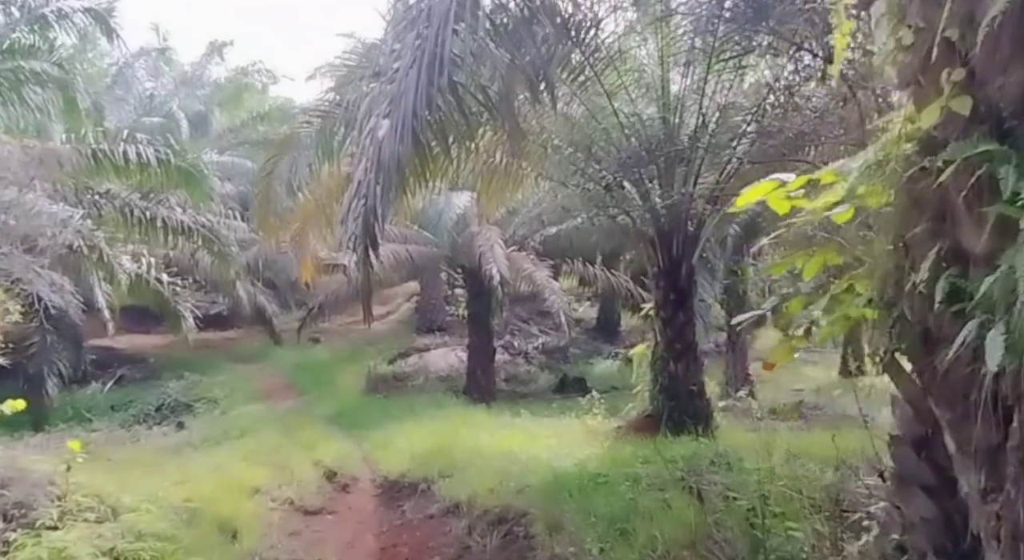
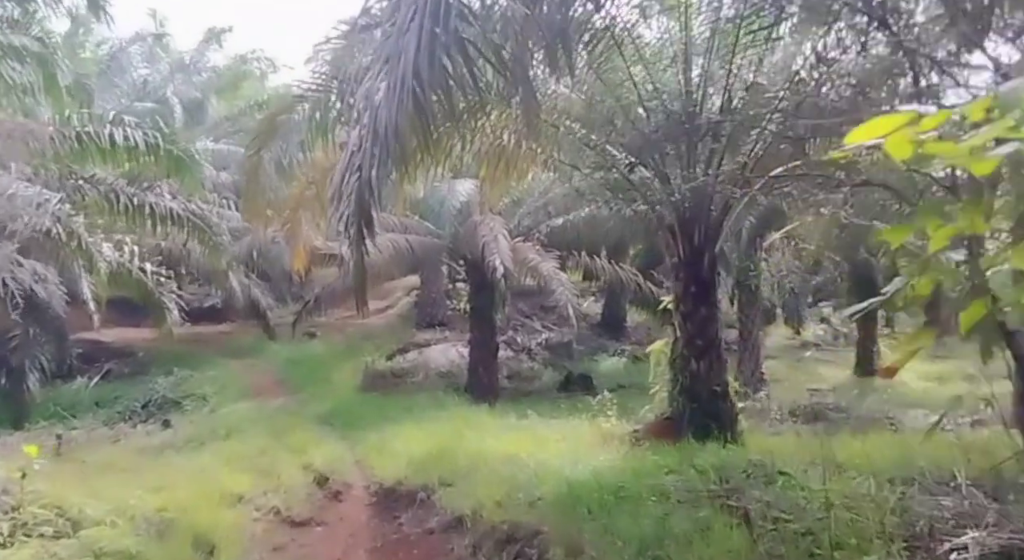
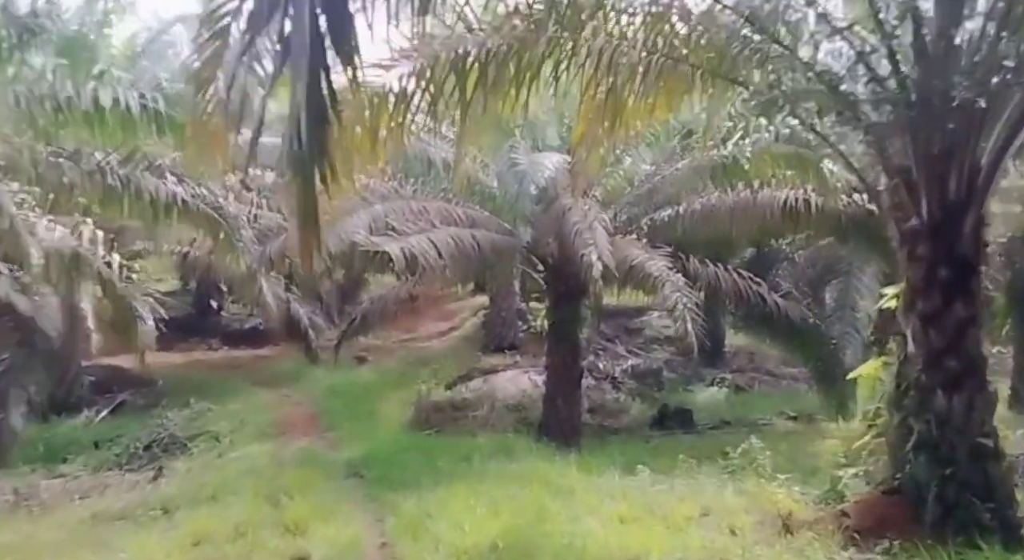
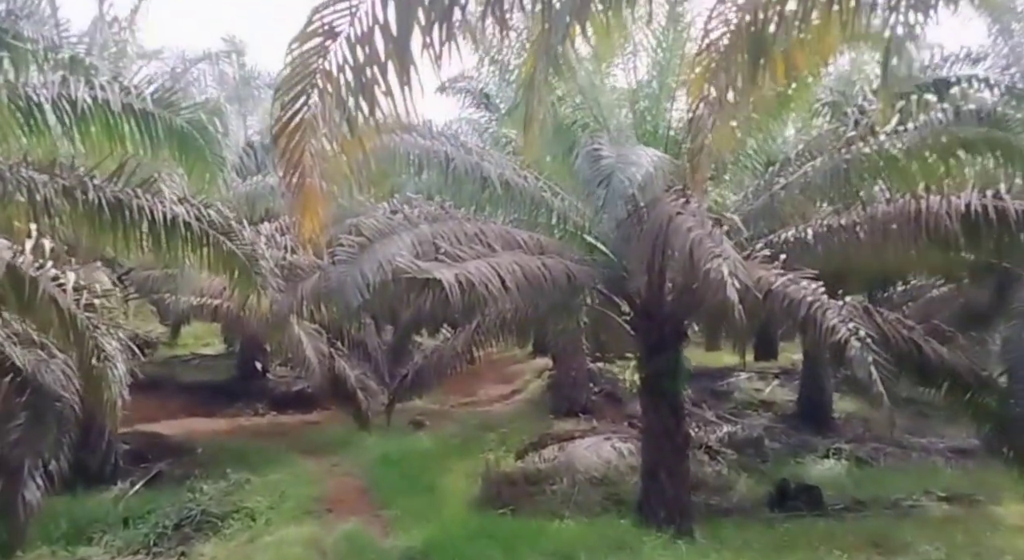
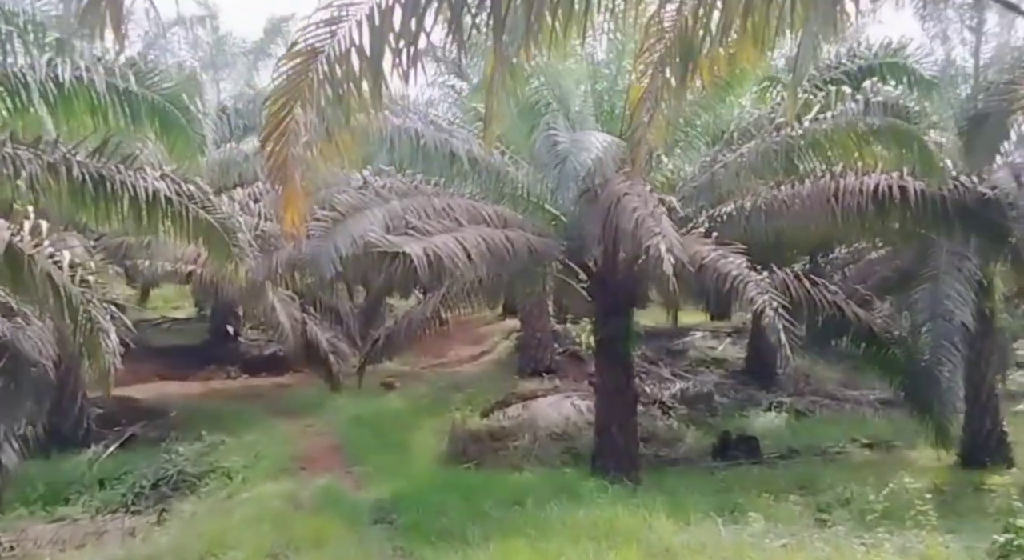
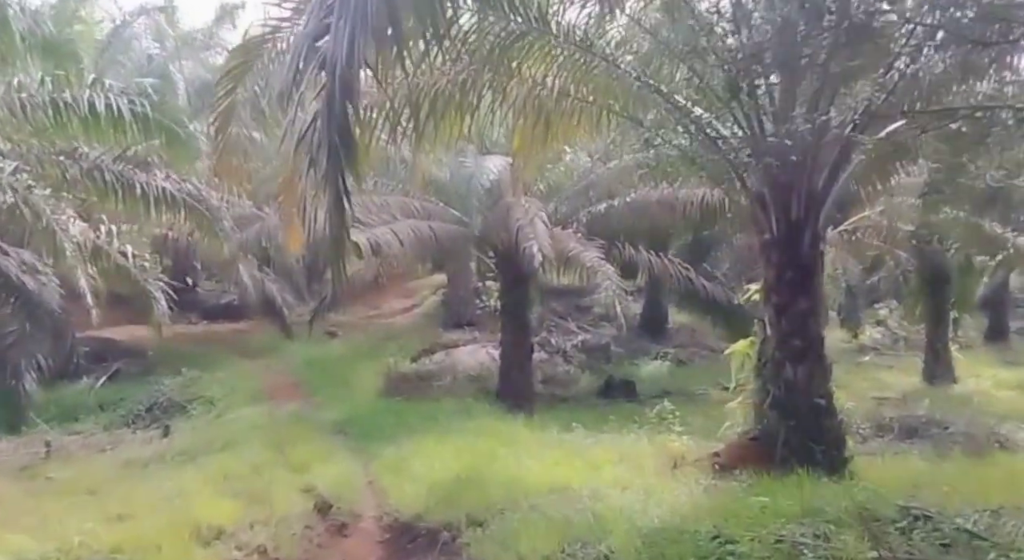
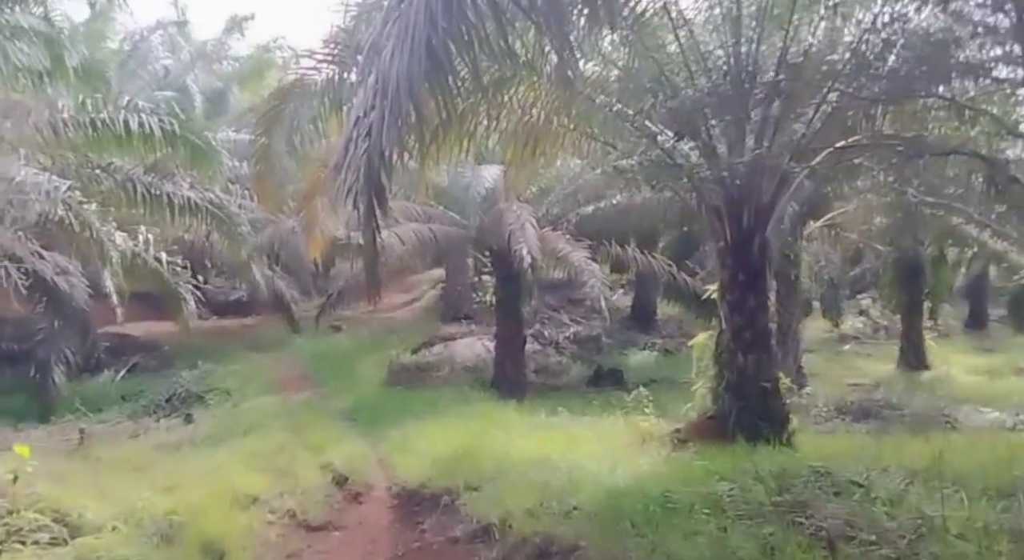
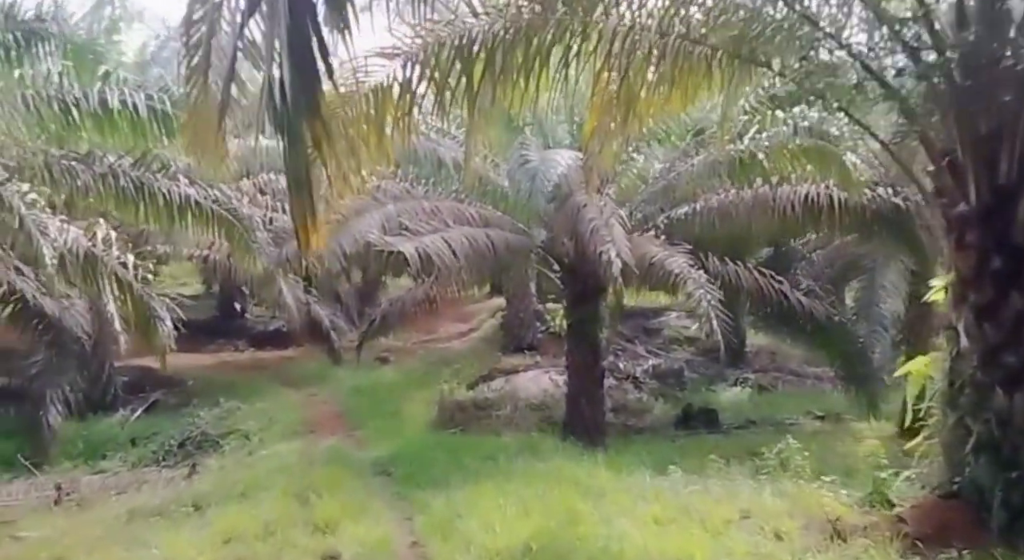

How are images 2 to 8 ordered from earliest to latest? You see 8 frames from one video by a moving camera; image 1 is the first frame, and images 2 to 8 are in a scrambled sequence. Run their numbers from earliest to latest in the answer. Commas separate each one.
2, 7, 6, 3, 8, 5, 4
